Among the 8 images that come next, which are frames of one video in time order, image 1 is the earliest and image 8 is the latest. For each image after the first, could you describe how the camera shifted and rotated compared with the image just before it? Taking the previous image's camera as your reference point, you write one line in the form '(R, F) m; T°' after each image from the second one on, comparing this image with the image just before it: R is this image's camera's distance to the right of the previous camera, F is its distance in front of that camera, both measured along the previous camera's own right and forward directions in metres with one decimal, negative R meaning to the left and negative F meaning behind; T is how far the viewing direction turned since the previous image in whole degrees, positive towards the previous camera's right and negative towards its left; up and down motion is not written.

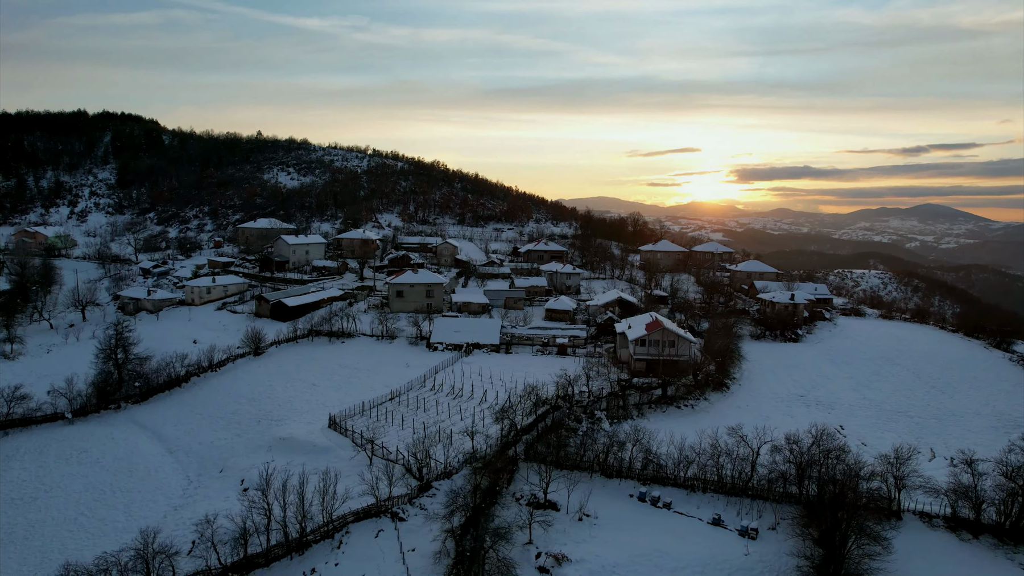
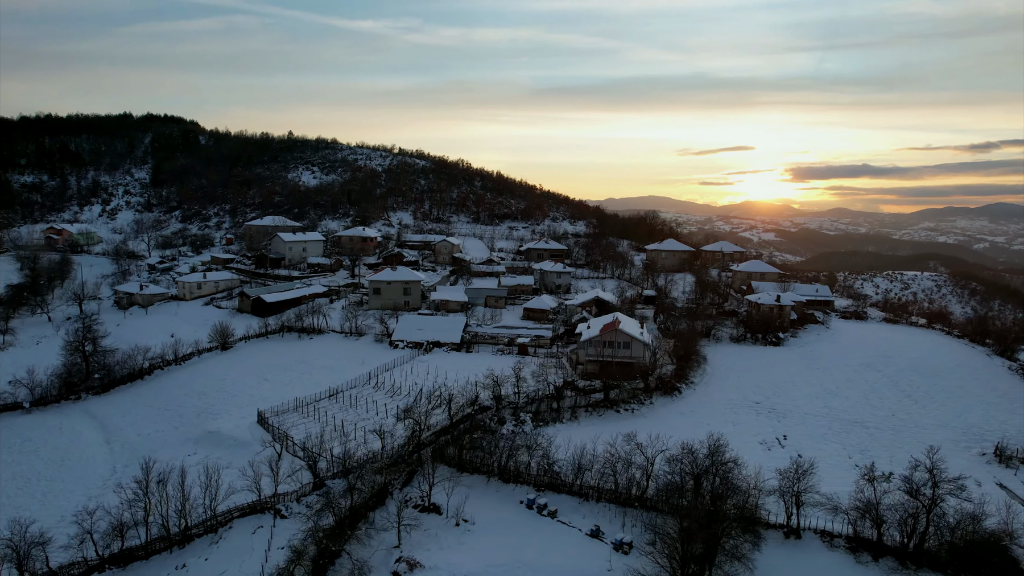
(+3.5, +0.6) m; -4°
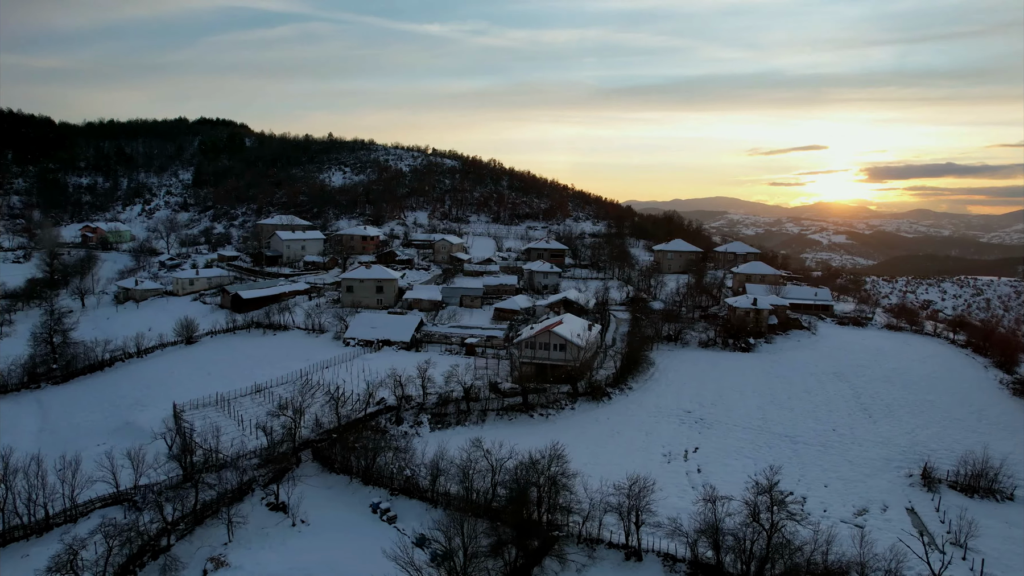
(+4.5, +0.8) m; -6°
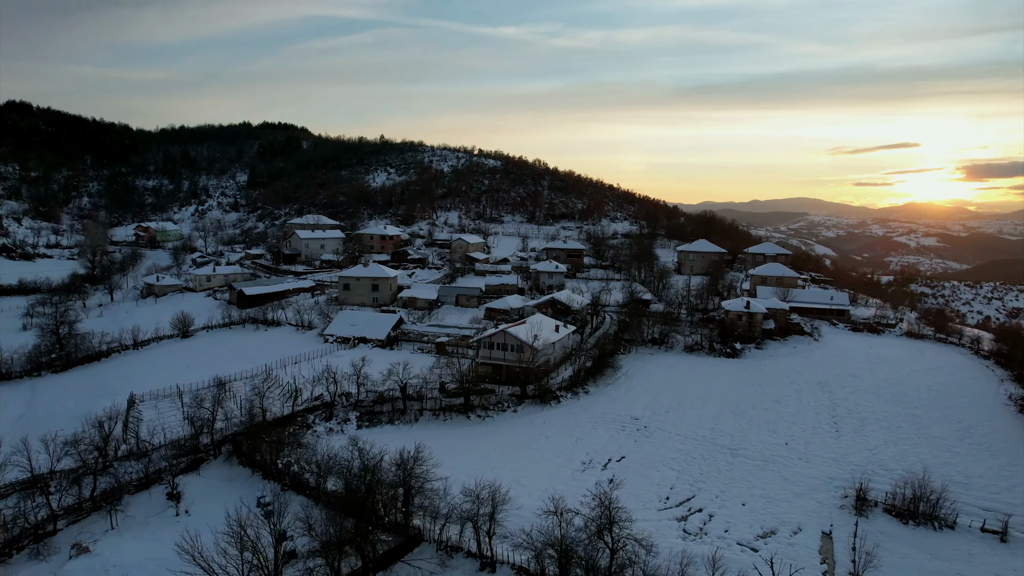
(+3.8, +0.7) m; -6°
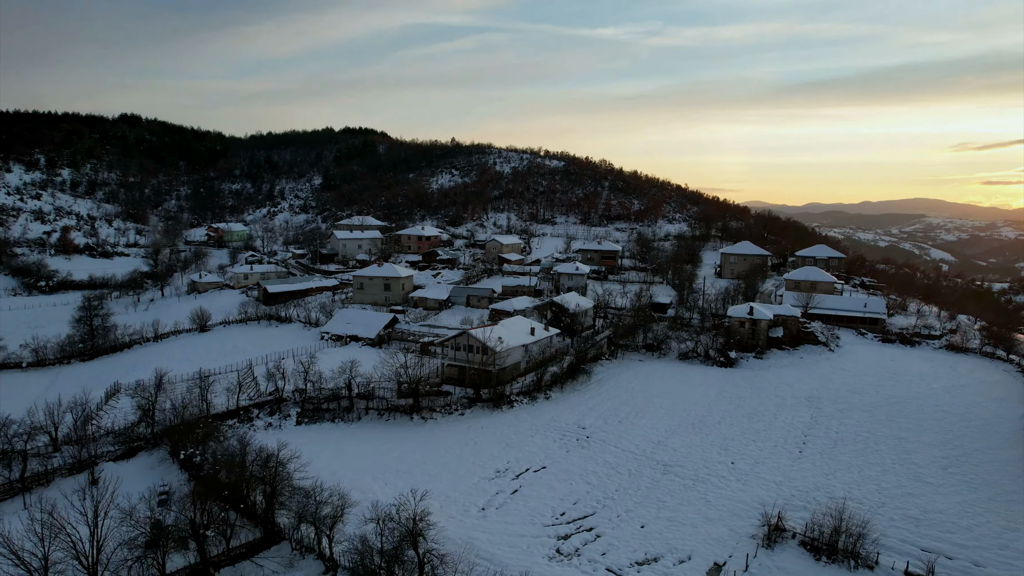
(+4.2, +0.8) m; -8°
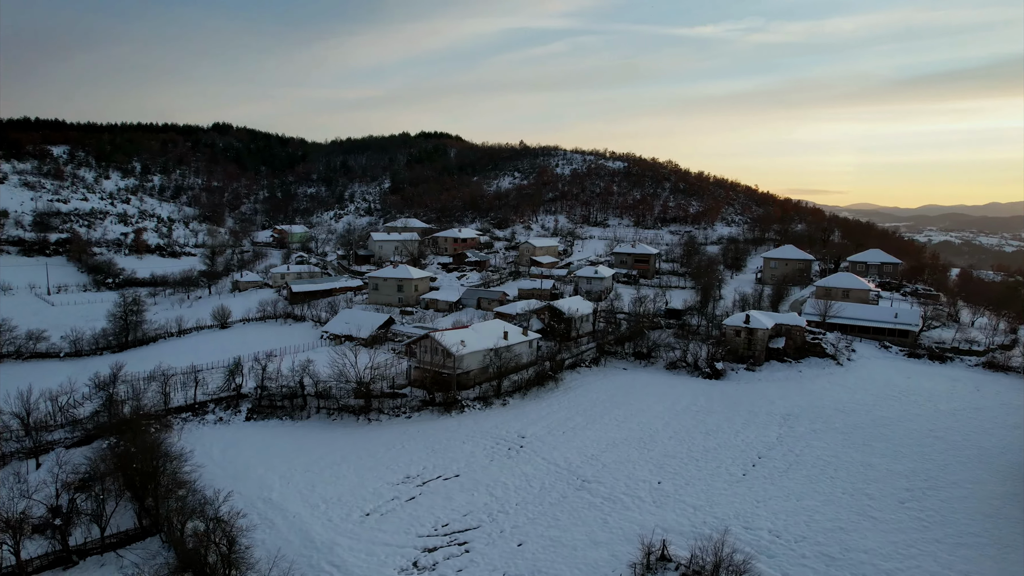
(+4.0, +0.8) m; -8°
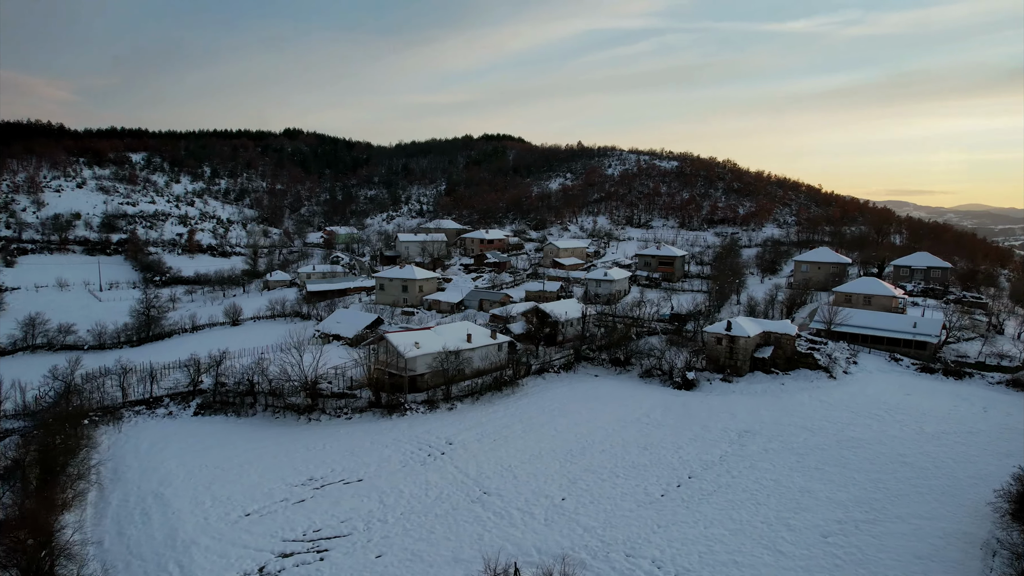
(+3.8, +0.9) m; -7°
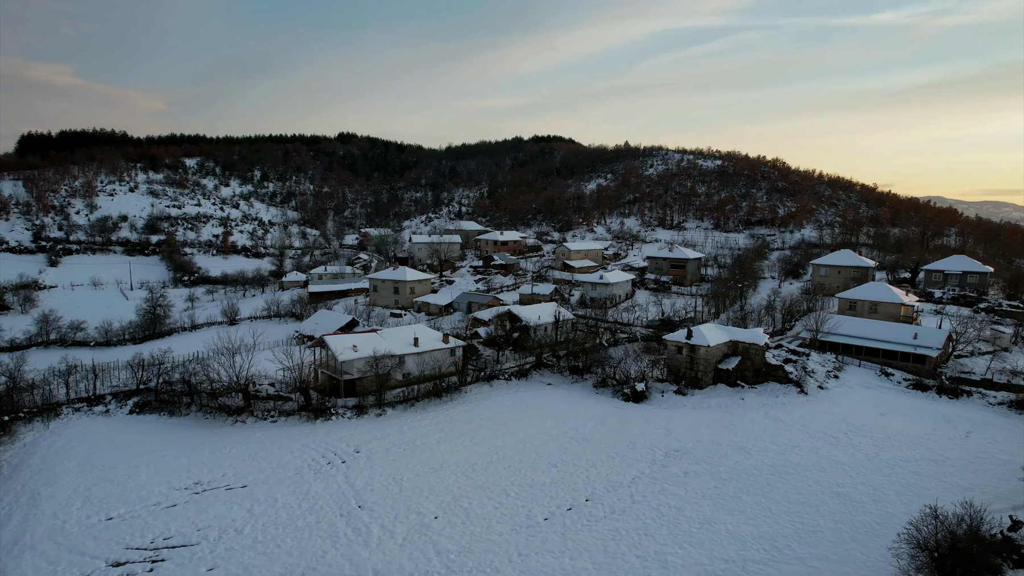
(+3.8, +1.2) m; -6°
